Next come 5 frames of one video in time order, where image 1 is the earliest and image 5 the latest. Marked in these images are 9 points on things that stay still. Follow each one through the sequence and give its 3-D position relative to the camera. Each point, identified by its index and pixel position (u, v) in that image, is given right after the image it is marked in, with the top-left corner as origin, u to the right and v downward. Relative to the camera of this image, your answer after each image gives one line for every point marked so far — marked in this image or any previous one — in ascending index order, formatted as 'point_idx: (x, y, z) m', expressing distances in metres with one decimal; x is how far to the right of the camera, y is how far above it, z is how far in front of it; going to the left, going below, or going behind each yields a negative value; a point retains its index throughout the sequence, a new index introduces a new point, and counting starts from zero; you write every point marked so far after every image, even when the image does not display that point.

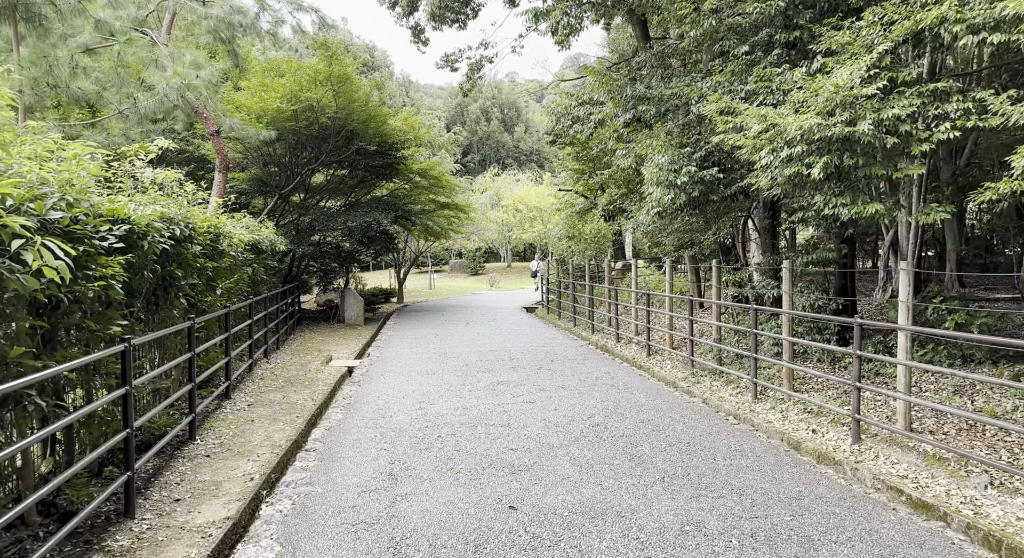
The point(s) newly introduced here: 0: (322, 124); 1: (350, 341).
0: (-3.5, +2.9, +13.8) m
1: (-2.6, -1.0, +12.0) m
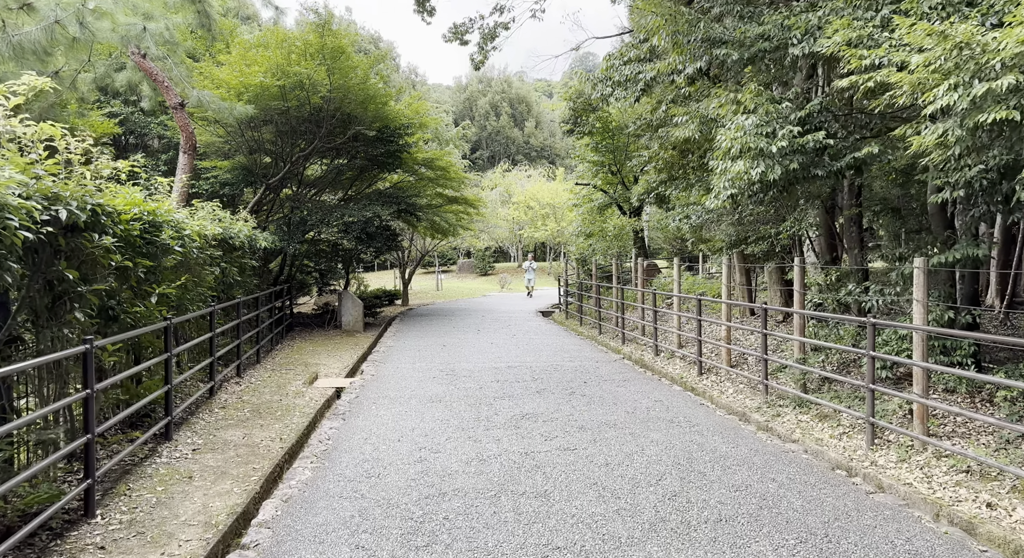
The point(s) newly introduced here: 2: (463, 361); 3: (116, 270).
0: (-3.2, +2.8, +12.1) m
1: (-2.3, -1.0, +10.3) m
2: (-0.6, -1.0, +9.0) m
3: (-2.6, +0.1, +4.8) m
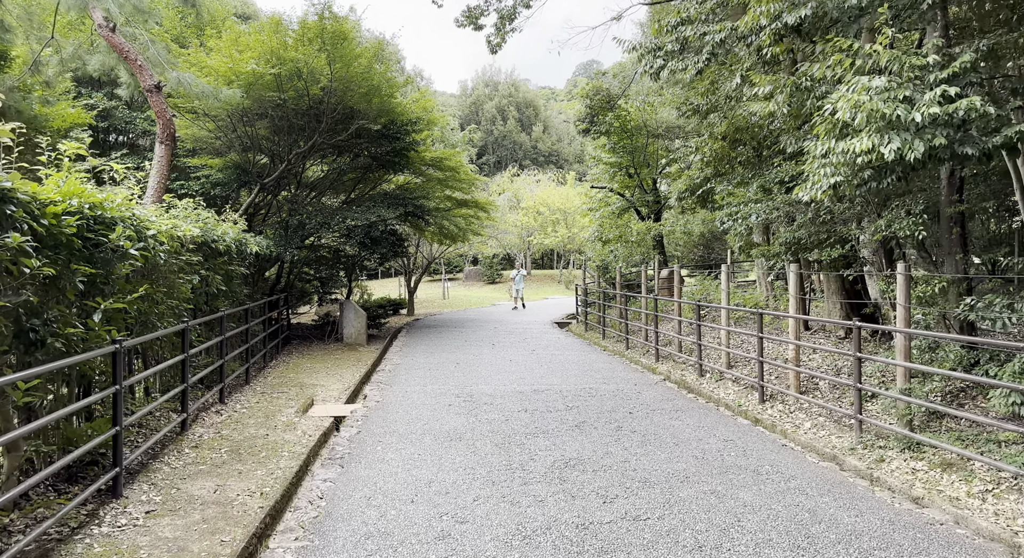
0: (-2.9, +2.7, +11.0) m
1: (-2.0, -1.1, +9.1) m
2: (-0.3, -1.1, +7.8) m
3: (-2.3, 0.0, +3.7) m
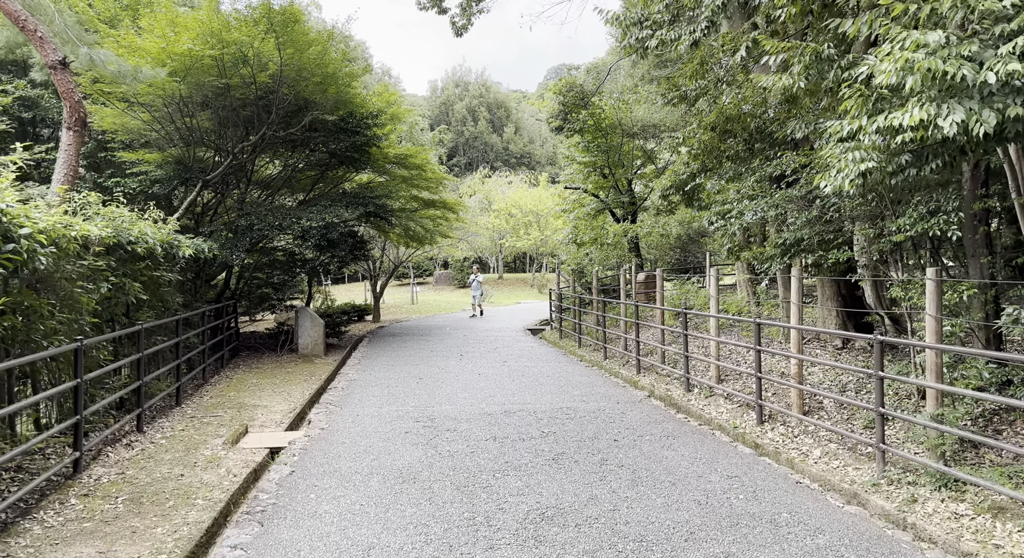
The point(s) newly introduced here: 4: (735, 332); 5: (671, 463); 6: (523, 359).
0: (-3.4, +2.6, +10.0) m
1: (-2.4, -1.2, +8.2) m
2: (-0.6, -1.2, +6.9) m
3: (-2.5, -0.1, +2.7) m
4: (+2.7, -0.6, +9.2) m
5: (+1.0, -1.2, +4.8) m
6: (+0.2, -1.1, +10.7) m
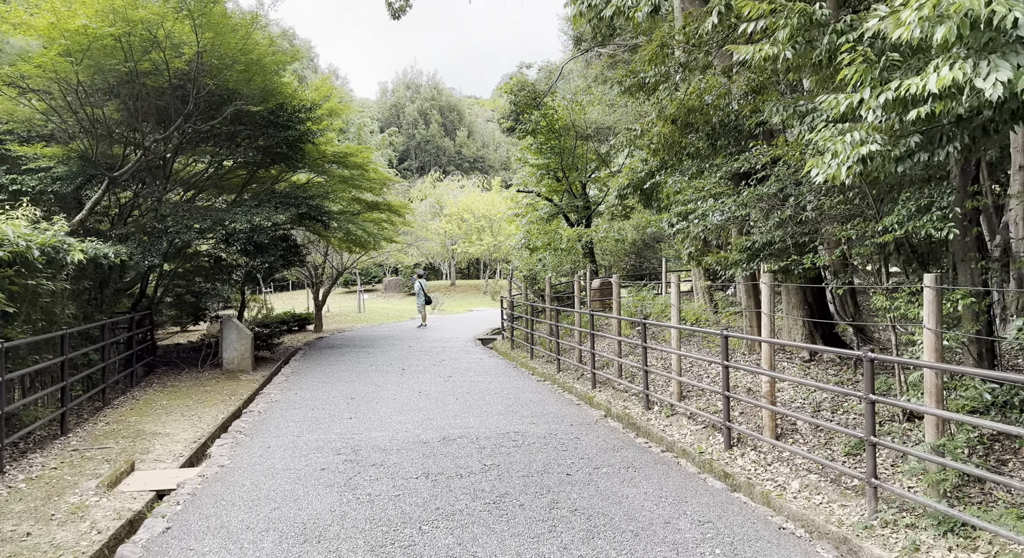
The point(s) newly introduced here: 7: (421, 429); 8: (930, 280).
0: (-4.1, +2.5, +9.0) m
1: (-2.9, -1.3, +7.2) m
2: (-1.1, -1.2, +6.1) m
3: (-2.7, -0.1, +1.7) m
4: (+2.1, -0.7, +8.5) m
5: (+0.7, -1.2, +4.1) m
6: (-0.6, -1.2, +9.9) m
7: (-0.7, -1.2, +6.0) m
8: (+2.3, 0.0, +4.0) m
